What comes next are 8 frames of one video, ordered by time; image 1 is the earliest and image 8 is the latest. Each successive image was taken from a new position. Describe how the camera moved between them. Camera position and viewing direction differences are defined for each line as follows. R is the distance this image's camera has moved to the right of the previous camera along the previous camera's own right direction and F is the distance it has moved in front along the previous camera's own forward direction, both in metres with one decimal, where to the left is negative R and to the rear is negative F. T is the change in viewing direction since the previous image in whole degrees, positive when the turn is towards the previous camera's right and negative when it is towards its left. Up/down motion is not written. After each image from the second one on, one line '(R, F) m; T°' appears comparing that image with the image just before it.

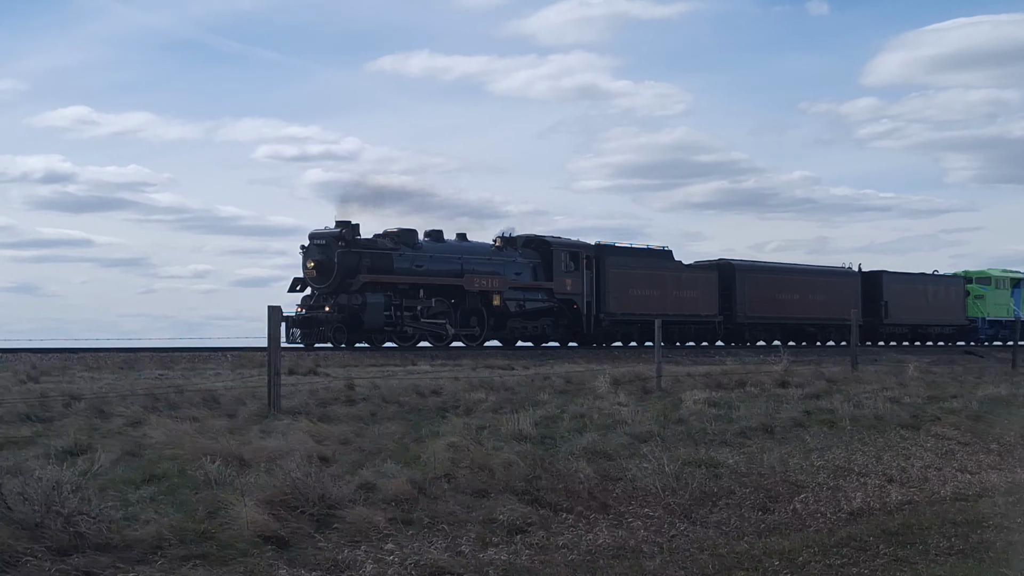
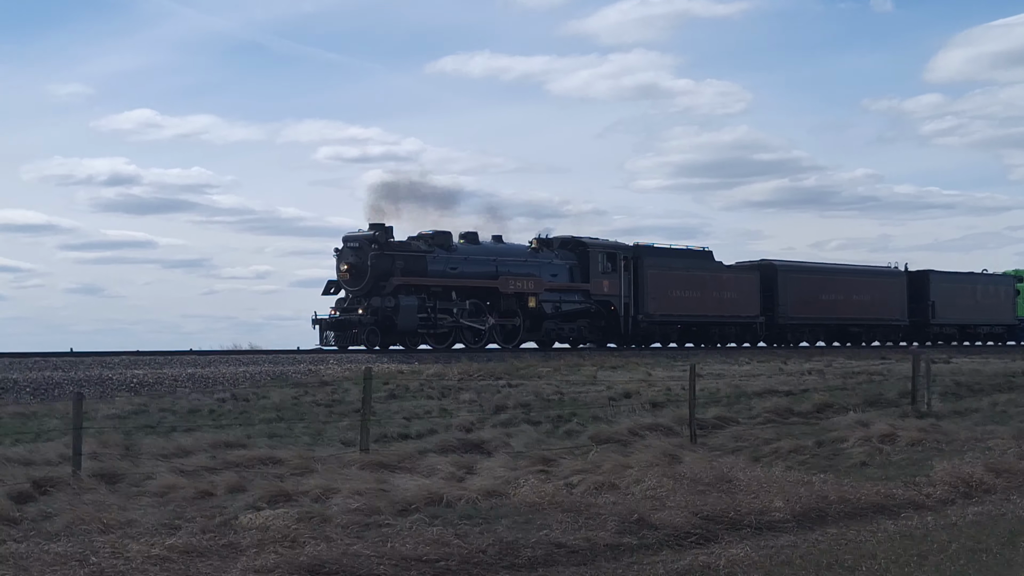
(+0.6, +0.2) m; -3°
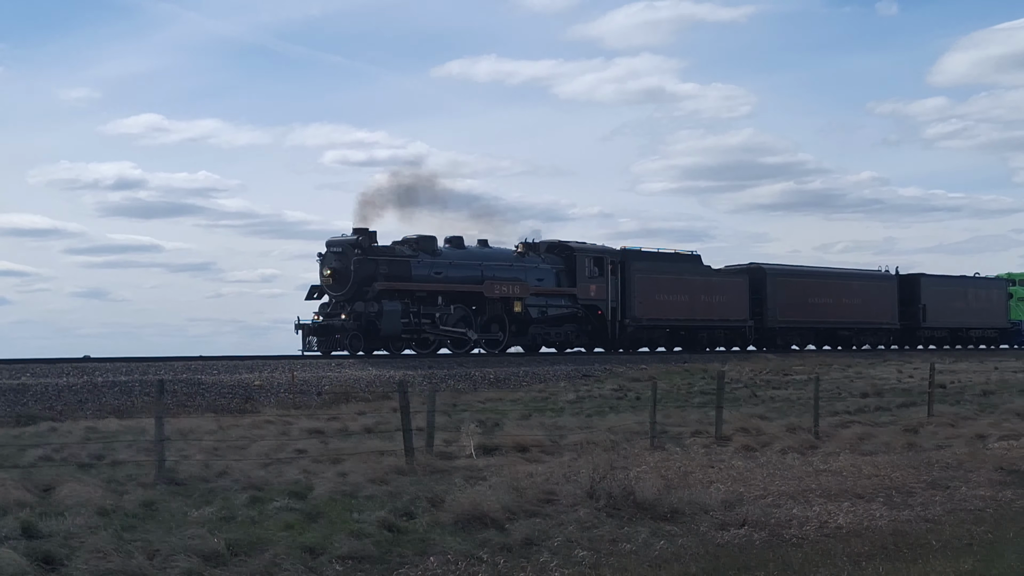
(+0.5, +0.3) m; 0°
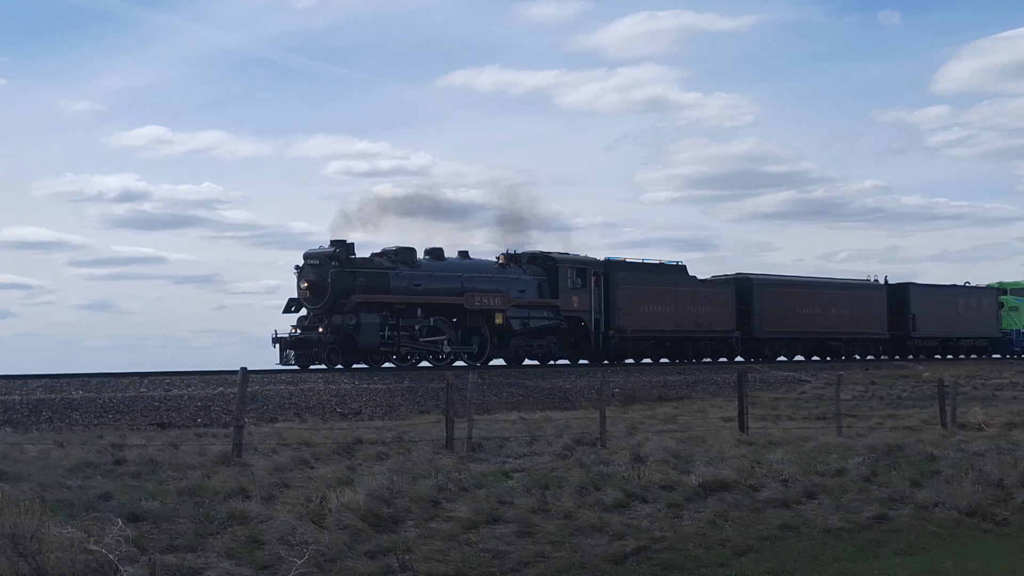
(+0.9, +0.4) m; 0°
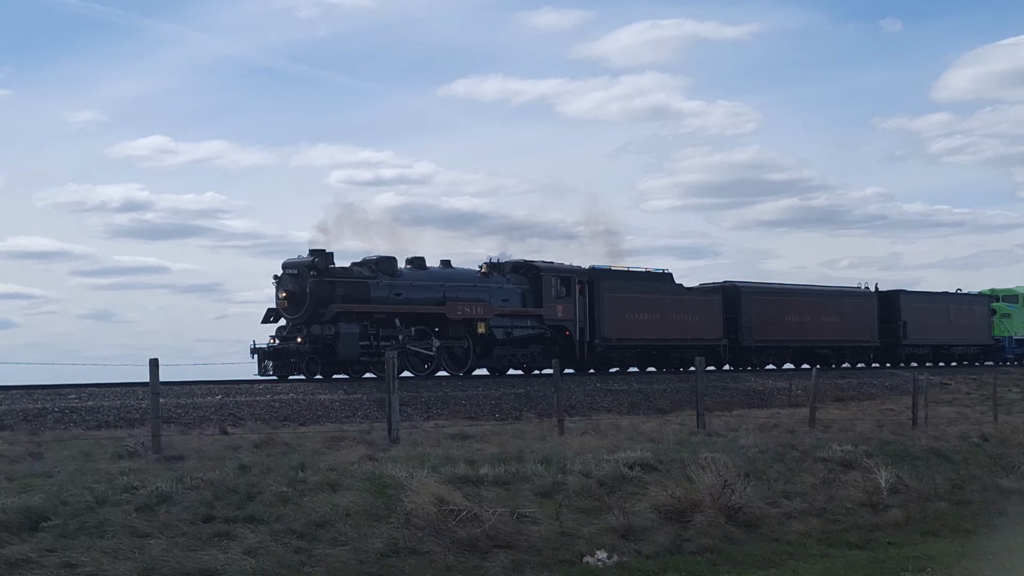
(+0.8, +0.4) m; 0°
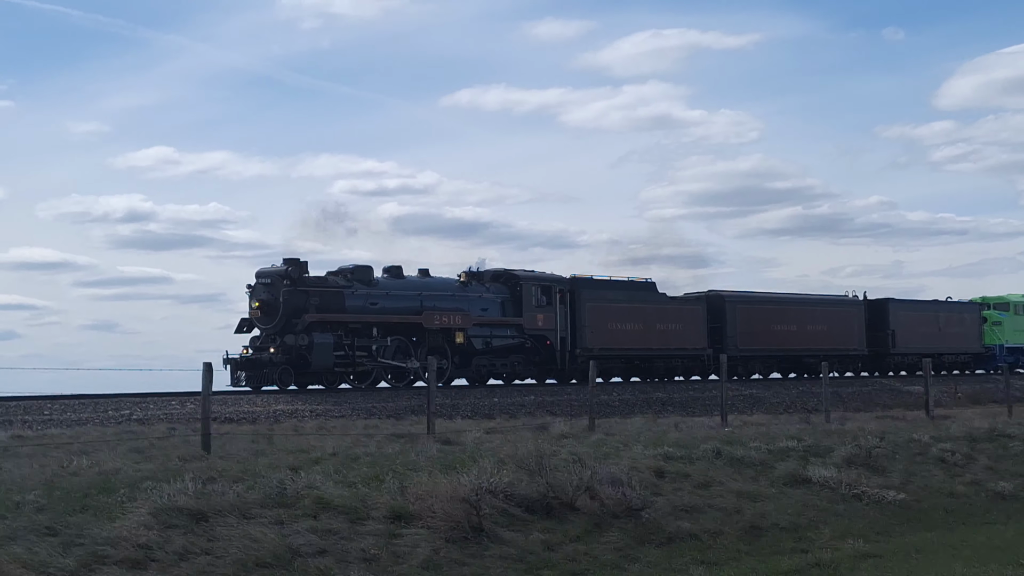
(+1.0, +0.5) m; 0°
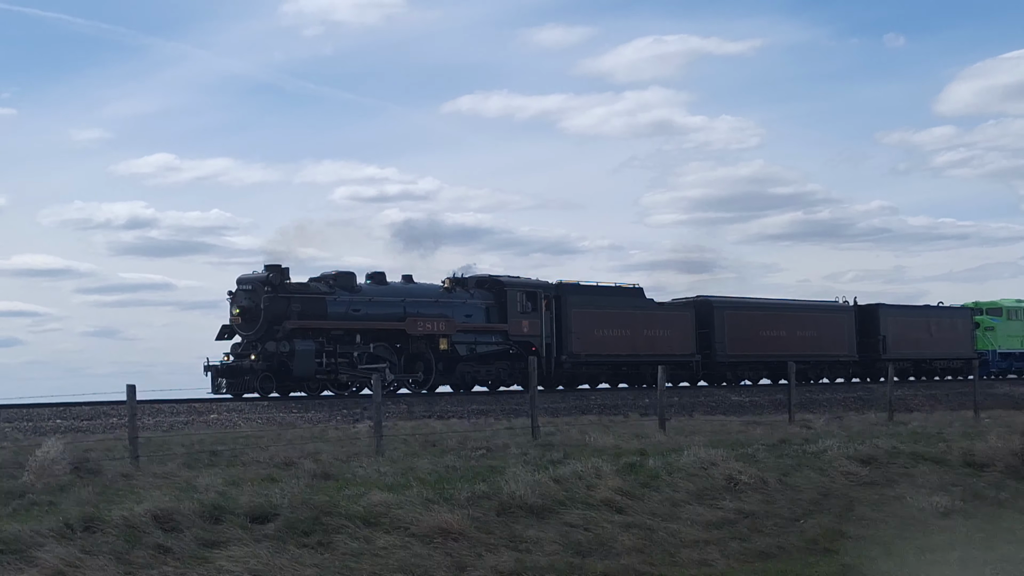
(+0.7, +0.2) m; 0°
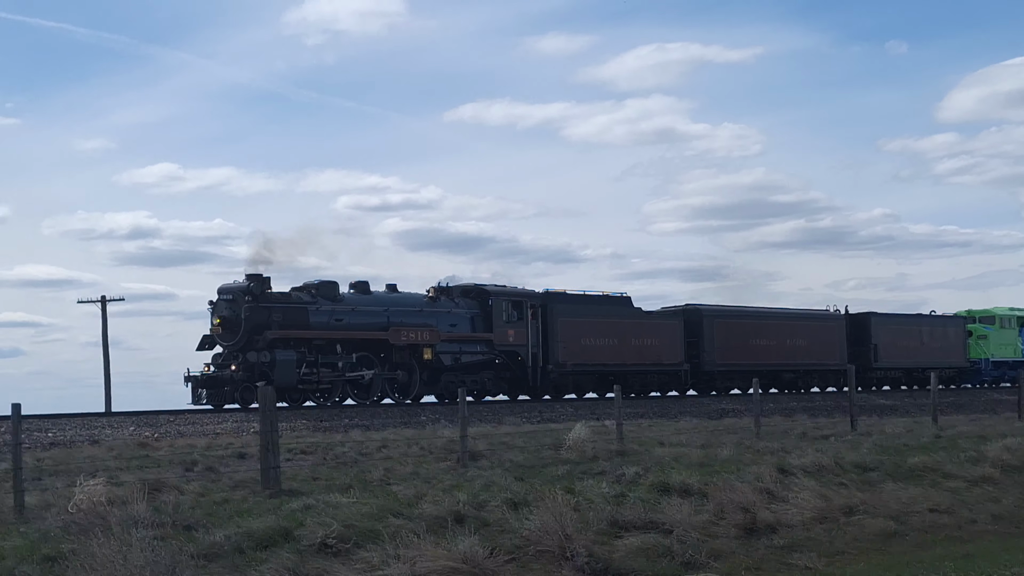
(+0.8, +0.3) m; 0°
